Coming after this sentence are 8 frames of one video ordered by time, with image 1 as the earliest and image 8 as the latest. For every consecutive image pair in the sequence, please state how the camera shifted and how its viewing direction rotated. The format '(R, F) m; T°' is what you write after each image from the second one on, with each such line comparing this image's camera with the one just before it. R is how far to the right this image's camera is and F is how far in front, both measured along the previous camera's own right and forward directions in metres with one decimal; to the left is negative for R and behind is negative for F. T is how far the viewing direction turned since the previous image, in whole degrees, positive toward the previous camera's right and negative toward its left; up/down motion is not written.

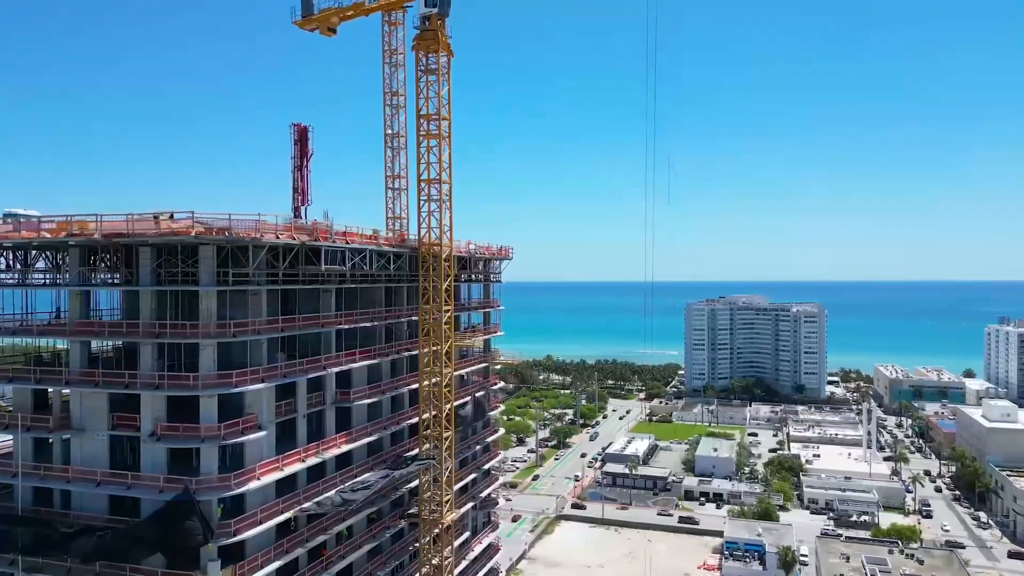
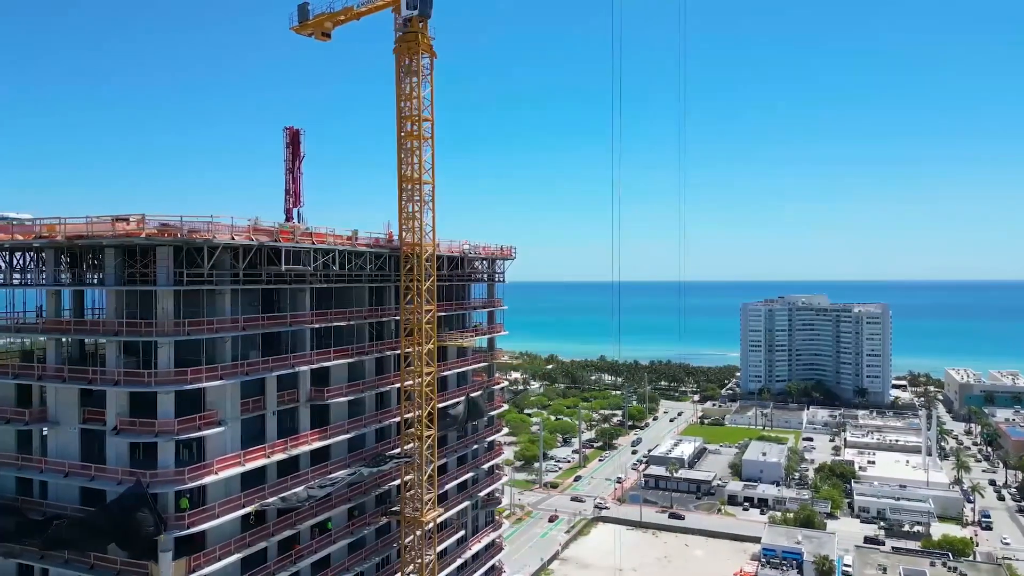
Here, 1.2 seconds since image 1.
(+4.7, +0.3) m; -5°
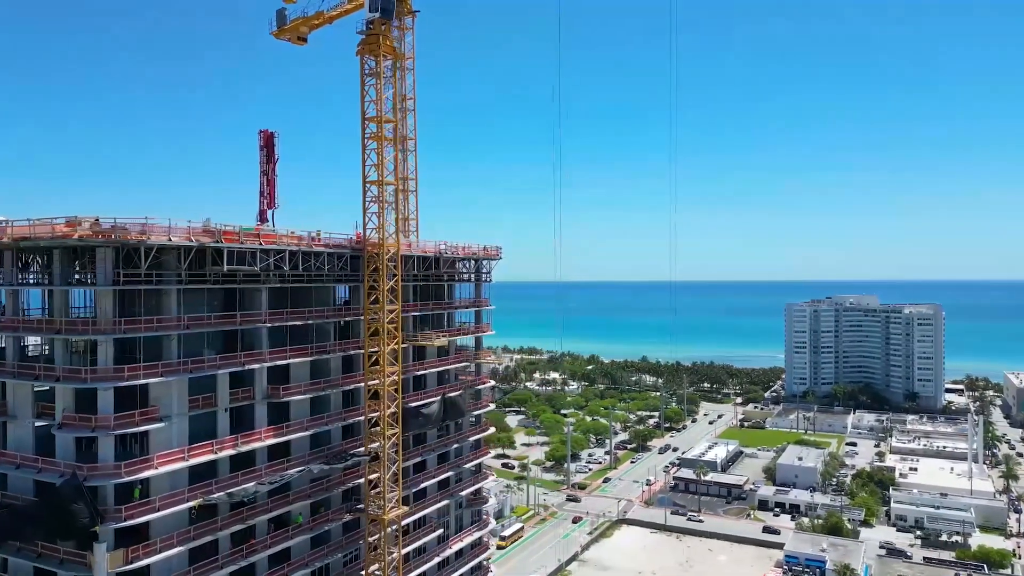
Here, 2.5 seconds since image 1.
(+5.2, +0.2) m; -4°
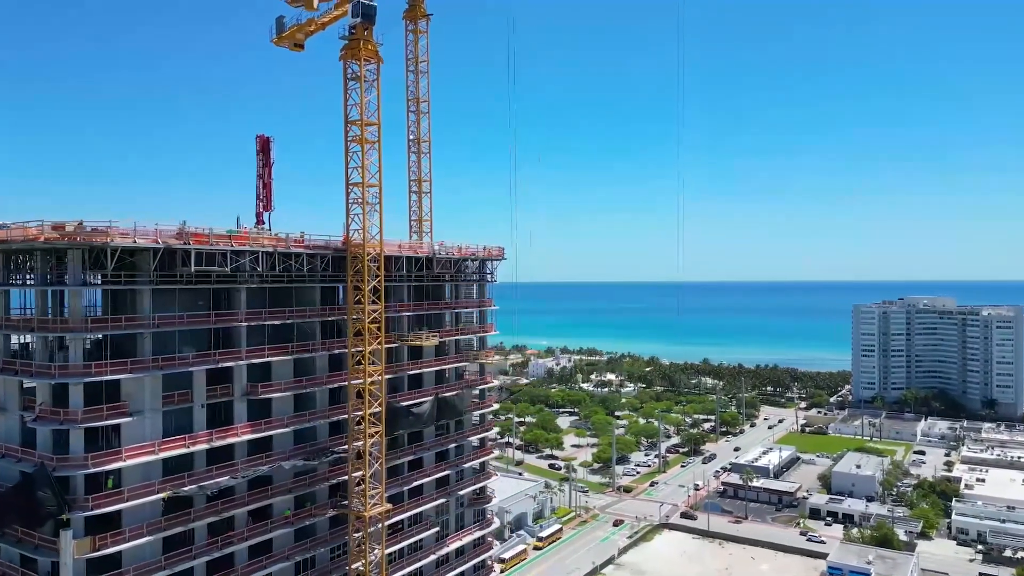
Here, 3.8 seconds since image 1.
(+5.2, +0.3) m; -5°
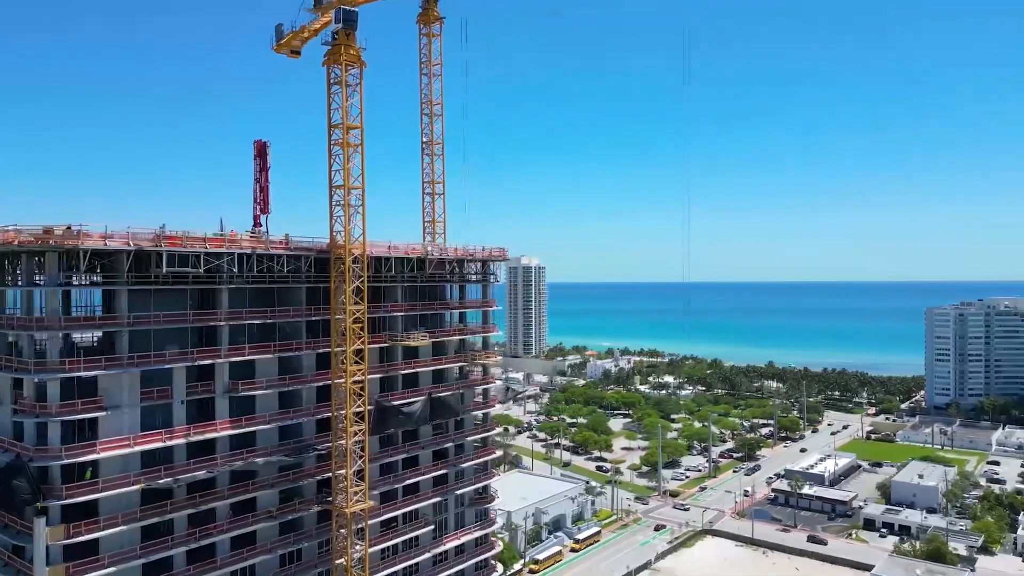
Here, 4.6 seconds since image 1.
(+5.3, +0.3) m; -5°
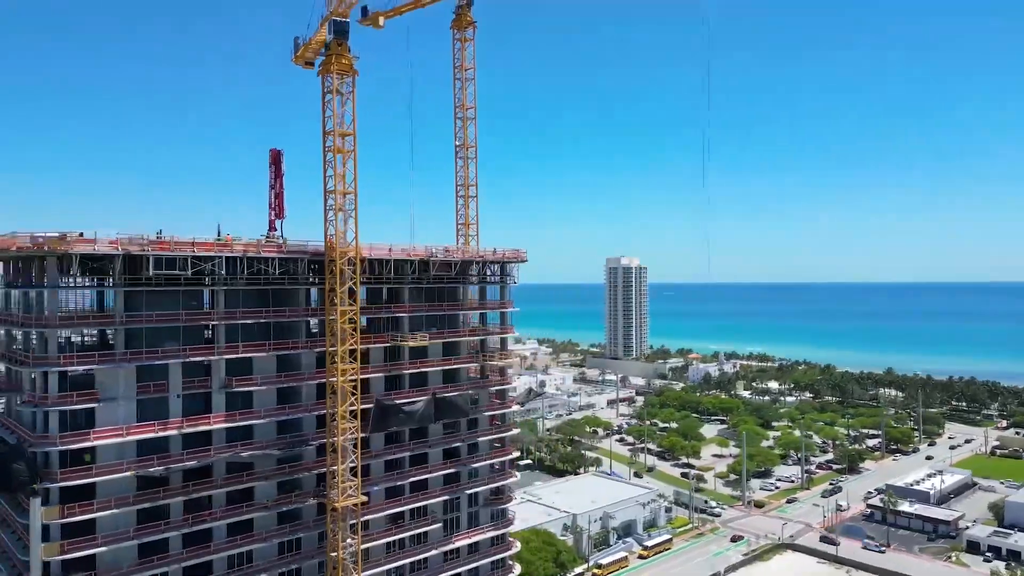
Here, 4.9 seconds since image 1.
(+7.6, +0.6) m; -8°
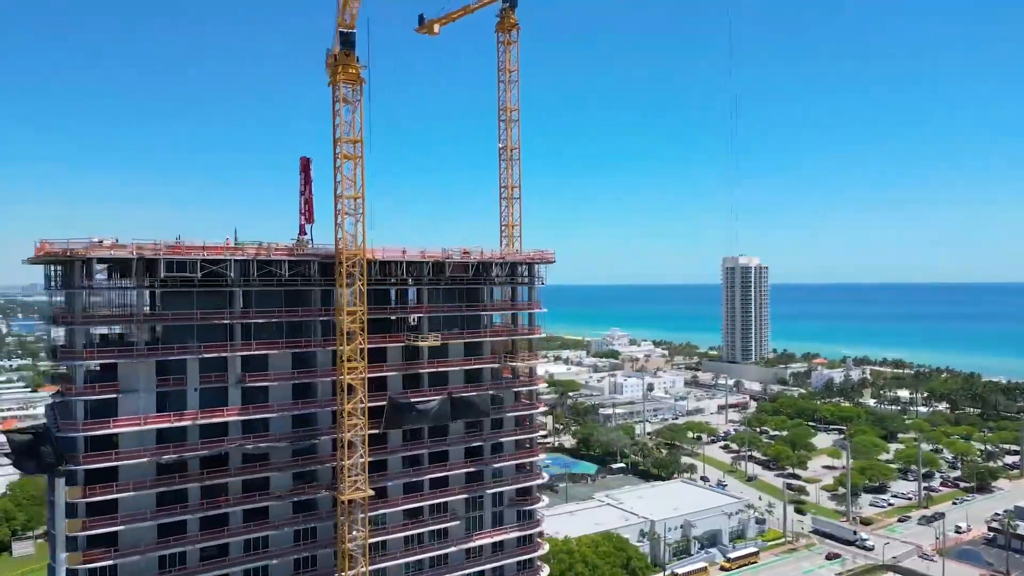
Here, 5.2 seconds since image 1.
(+7.5, +0.7) m; -9°
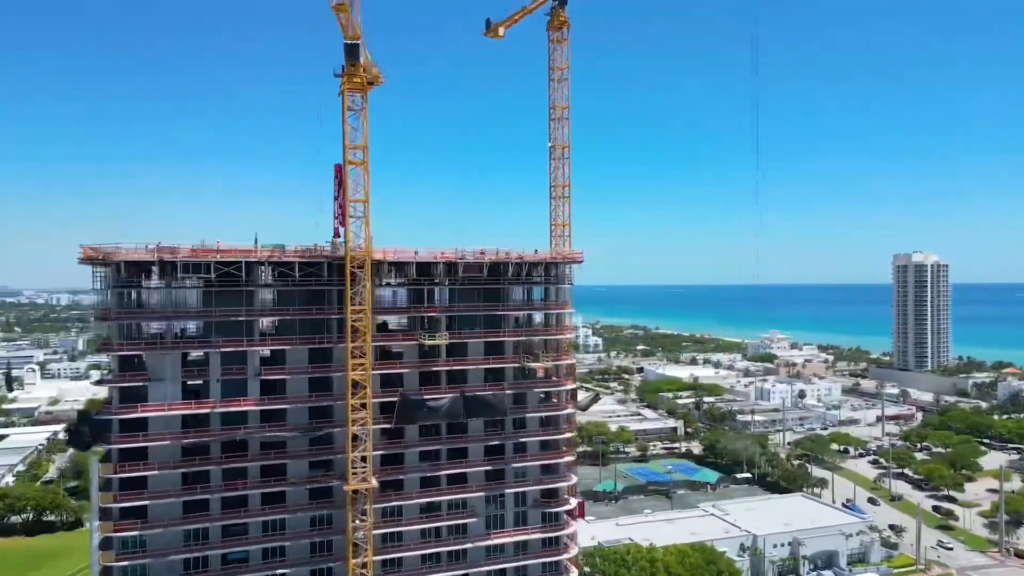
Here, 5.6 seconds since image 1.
(+10.1, +1.1) m; -12°
